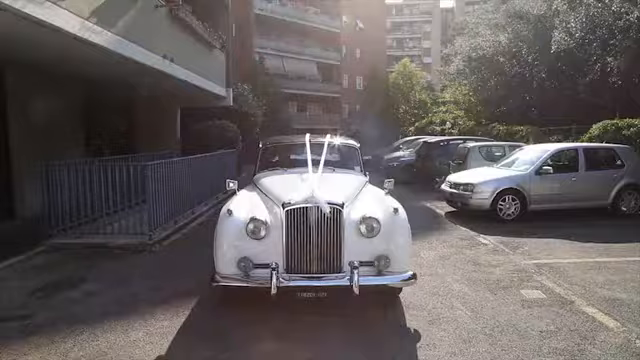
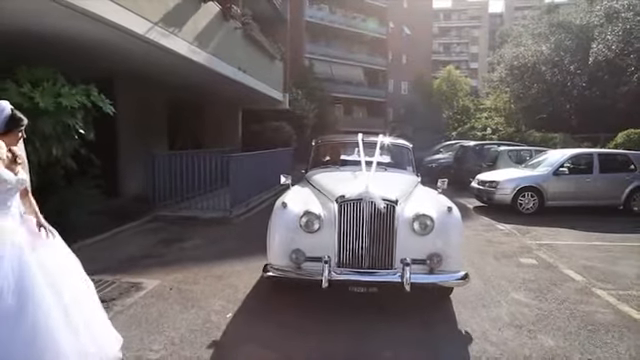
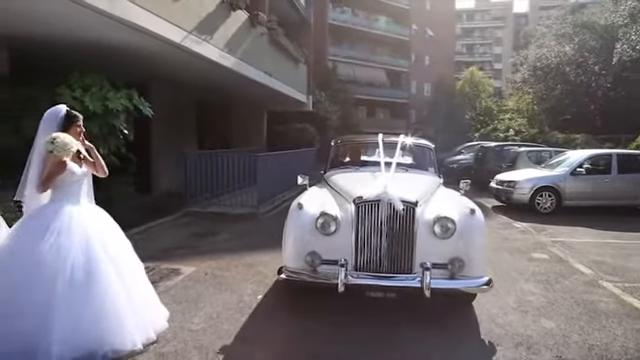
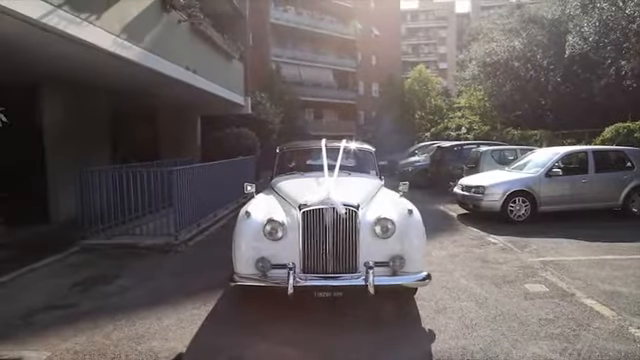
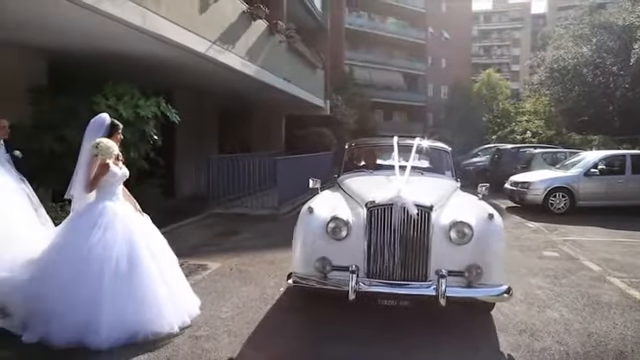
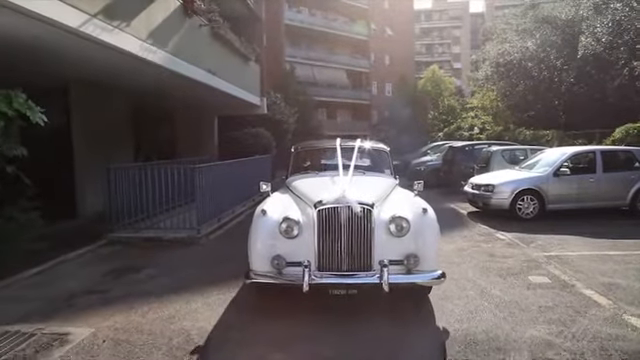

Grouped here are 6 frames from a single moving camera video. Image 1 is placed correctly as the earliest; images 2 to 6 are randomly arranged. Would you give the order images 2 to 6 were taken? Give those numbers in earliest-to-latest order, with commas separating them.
4, 6, 2, 3, 5
